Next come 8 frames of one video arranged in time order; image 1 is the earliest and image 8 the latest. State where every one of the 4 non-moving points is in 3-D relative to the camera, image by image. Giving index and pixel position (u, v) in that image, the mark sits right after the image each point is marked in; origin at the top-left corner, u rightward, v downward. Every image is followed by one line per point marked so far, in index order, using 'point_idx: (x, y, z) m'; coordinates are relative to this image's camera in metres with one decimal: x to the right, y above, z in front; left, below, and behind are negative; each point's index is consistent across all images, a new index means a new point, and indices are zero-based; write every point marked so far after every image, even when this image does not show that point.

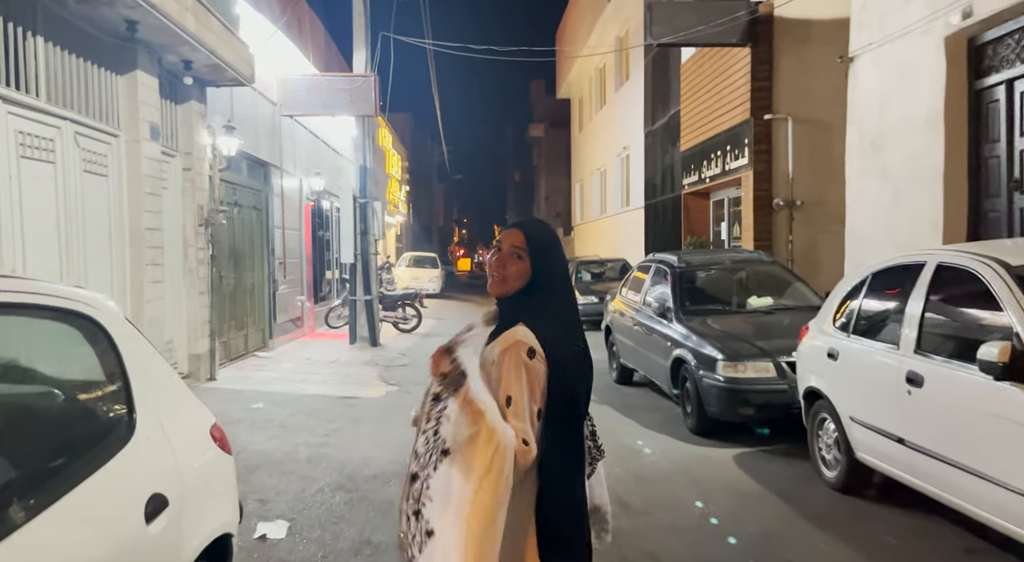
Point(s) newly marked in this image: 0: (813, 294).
0: (+3.4, -0.1, +8.7) m
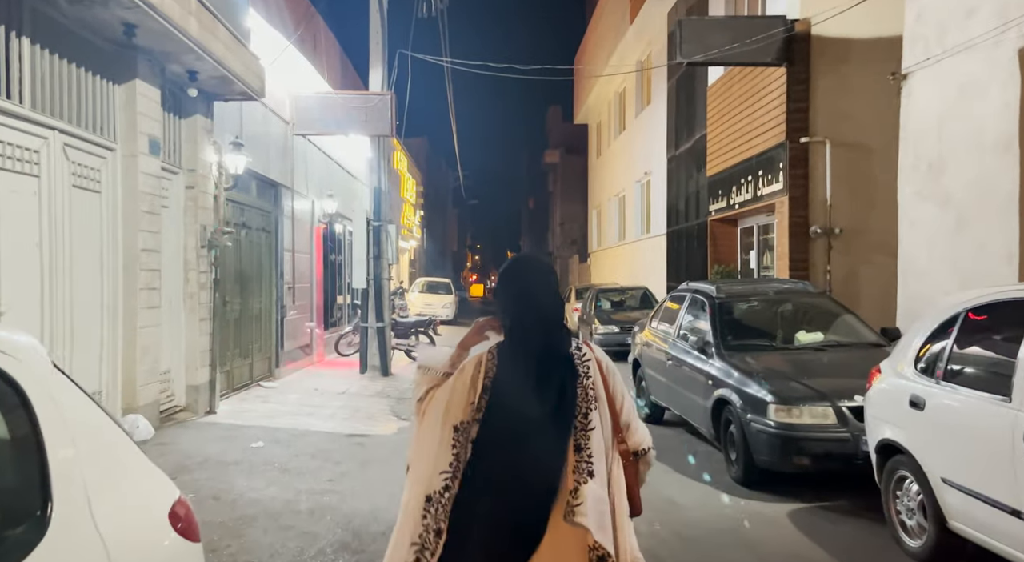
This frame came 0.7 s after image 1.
0: (+3.7, -0.5, +7.9) m
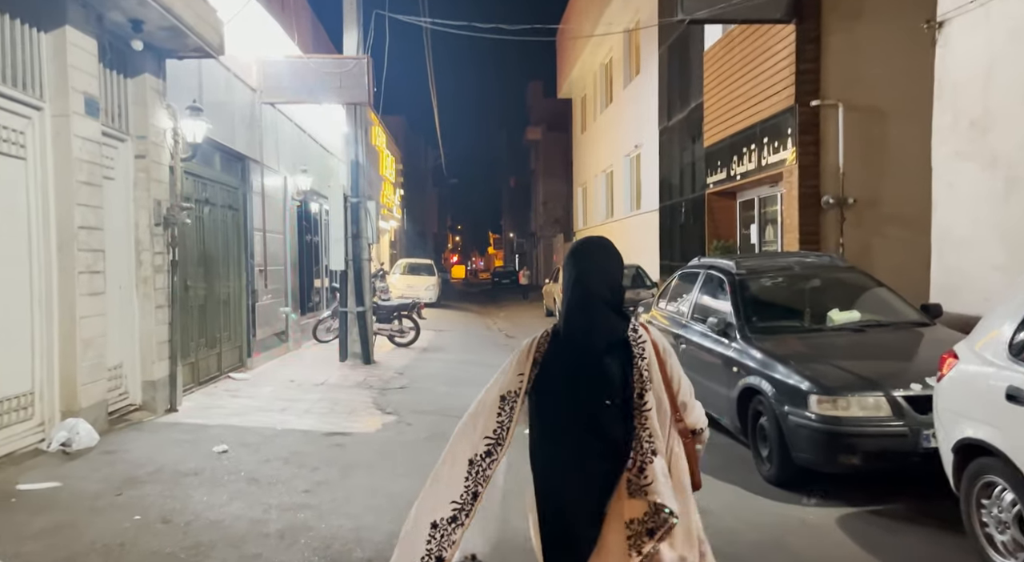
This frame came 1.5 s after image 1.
0: (+3.6, -0.2, +7.1) m
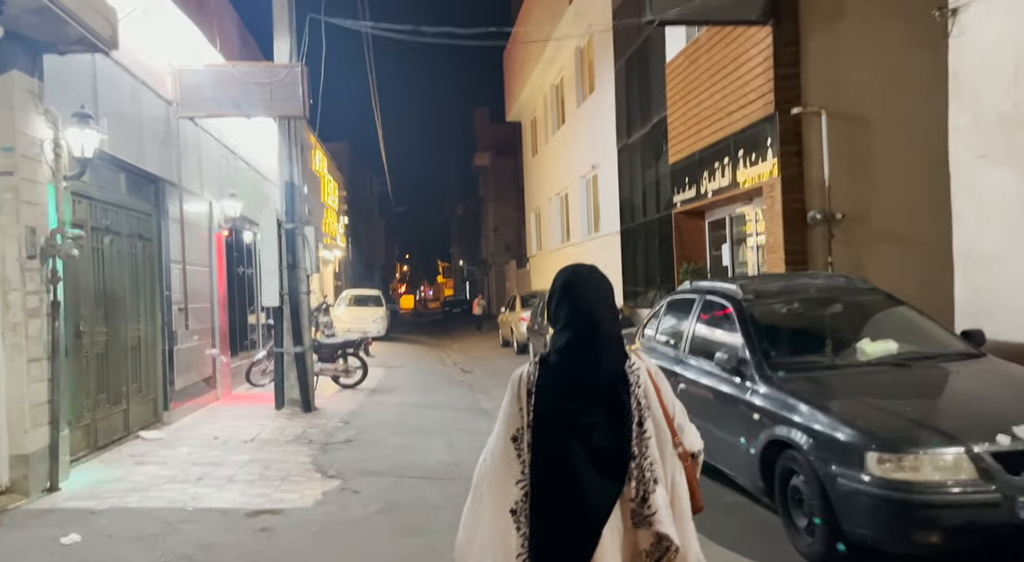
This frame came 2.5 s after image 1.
0: (+3.4, -0.4, +6.1) m
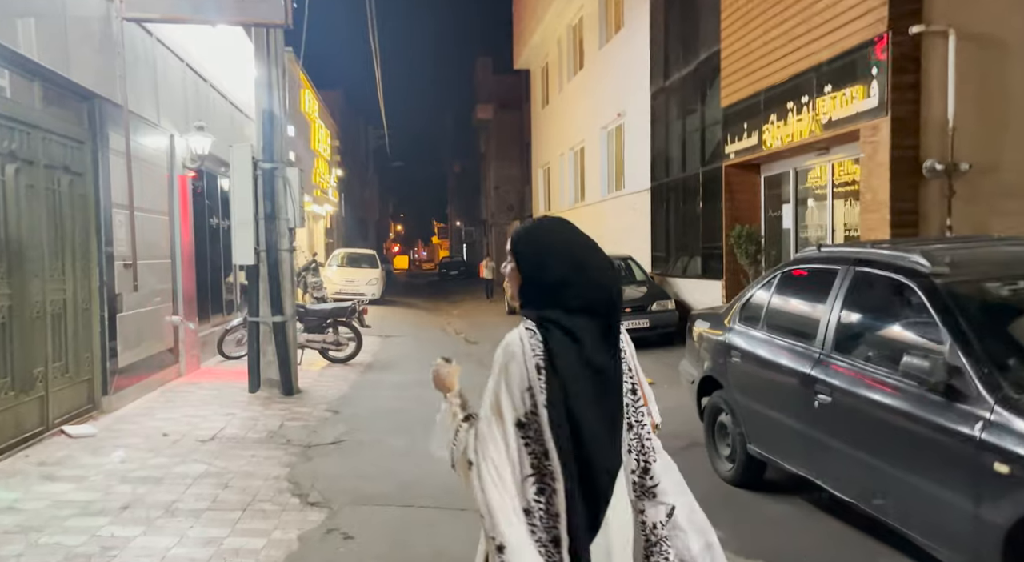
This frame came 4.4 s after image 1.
0: (+3.8, -0.2, +4.0) m
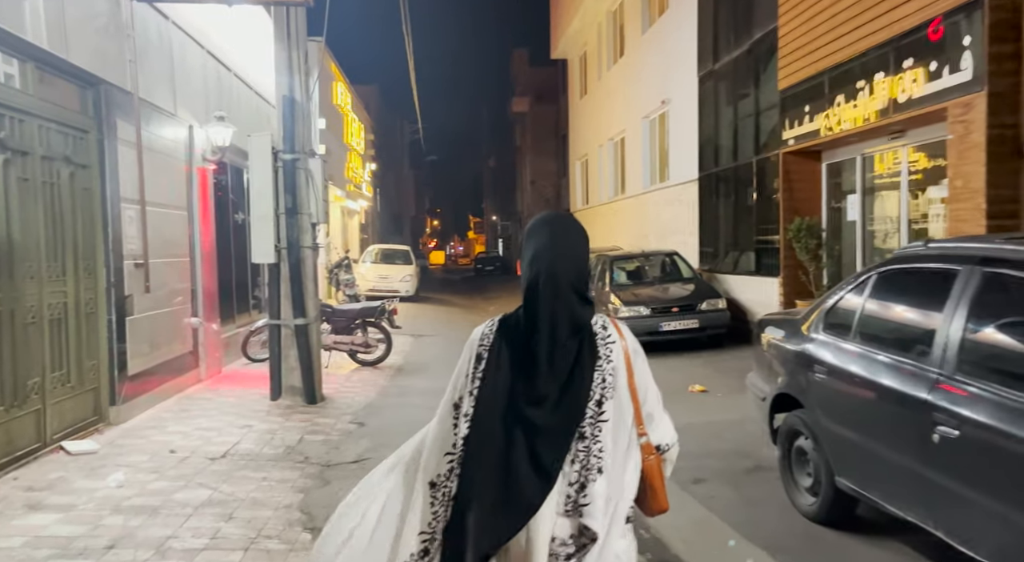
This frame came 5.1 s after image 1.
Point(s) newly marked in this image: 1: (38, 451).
0: (+4.0, -0.3, +3.0) m
1: (-3.6, -1.3, +6.0) m
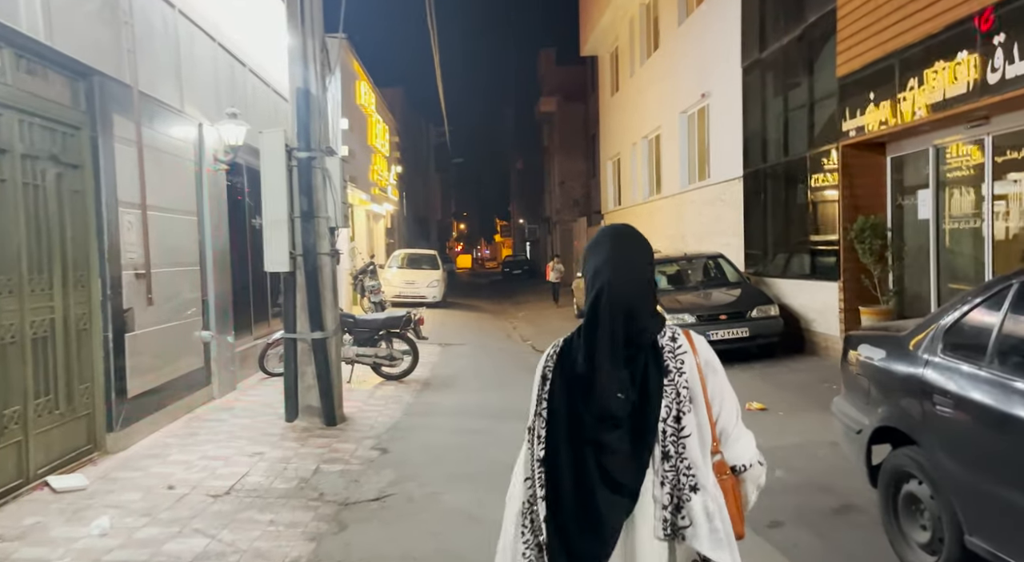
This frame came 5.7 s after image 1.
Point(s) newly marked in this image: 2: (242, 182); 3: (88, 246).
0: (+4.1, -0.3, +2.1) m
1: (-3.3, -1.4, +5.2) m
2: (-3.6, +1.3, +10.2) m
3: (-3.5, +0.3, +6.3) m
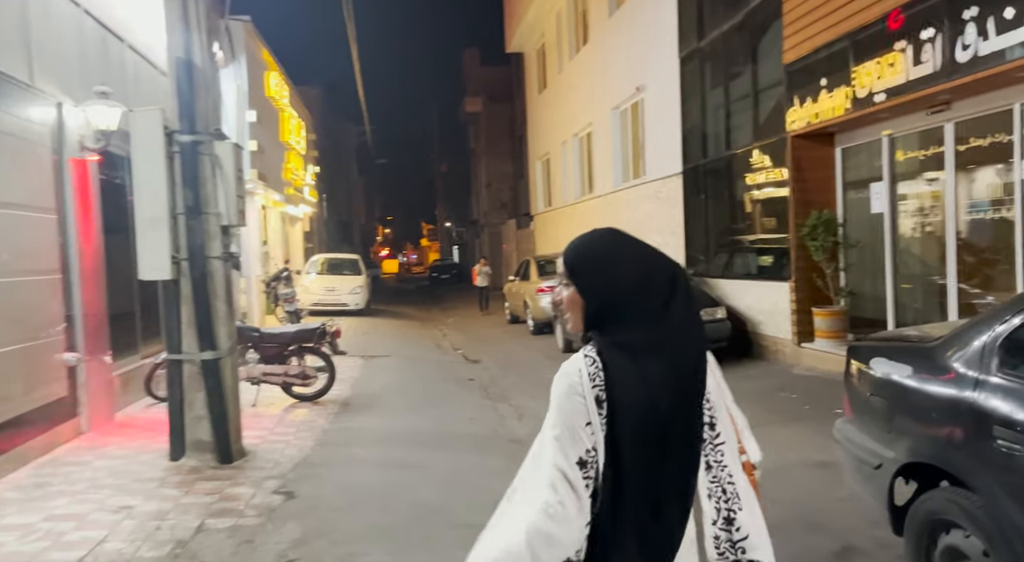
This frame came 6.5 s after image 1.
0: (+4.1, -0.2, +1.4) m
1: (-3.6, -1.5, +3.8) m
2: (-4.4, +1.2, +8.7) m
3: (-3.9, +0.2, +4.9) m
